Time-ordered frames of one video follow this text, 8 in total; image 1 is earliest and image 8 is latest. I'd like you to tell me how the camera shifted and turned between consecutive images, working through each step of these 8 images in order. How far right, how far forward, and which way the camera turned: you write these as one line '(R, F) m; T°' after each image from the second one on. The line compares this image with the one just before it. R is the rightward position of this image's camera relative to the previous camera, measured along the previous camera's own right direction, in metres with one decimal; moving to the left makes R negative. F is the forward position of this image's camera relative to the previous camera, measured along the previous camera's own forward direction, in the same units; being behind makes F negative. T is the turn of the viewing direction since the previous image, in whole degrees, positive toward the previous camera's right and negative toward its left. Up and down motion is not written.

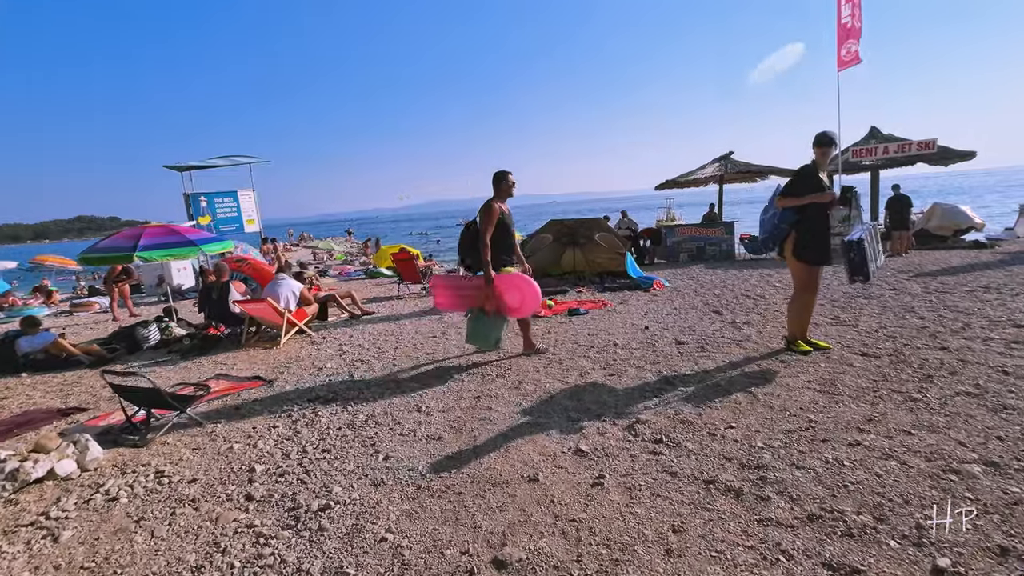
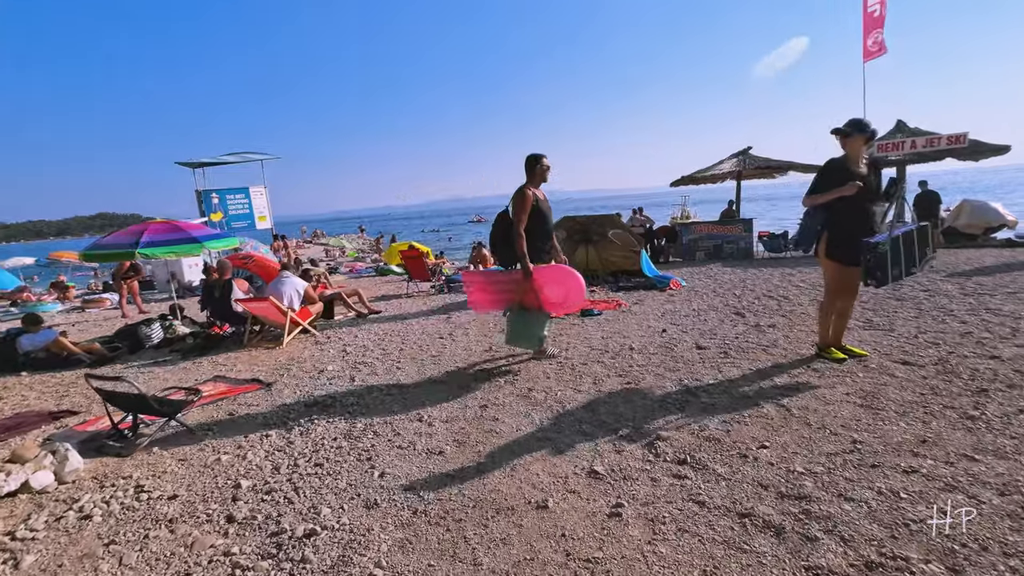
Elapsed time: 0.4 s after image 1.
(0.0, +0.3) m; -1°
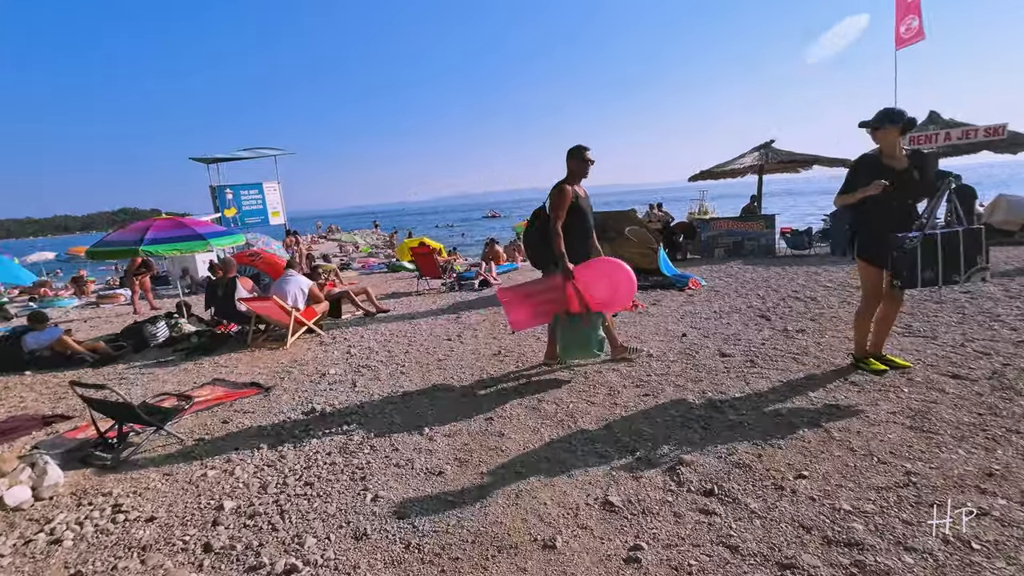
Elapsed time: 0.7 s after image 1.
(0.0, +0.3) m; -2°
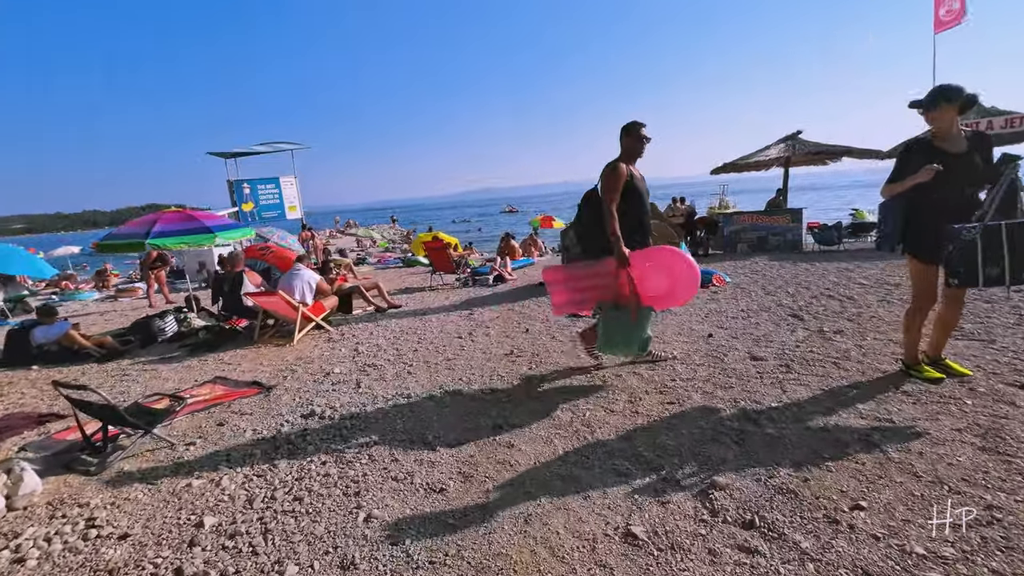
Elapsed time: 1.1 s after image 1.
(0.0, +0.3) m; -2°
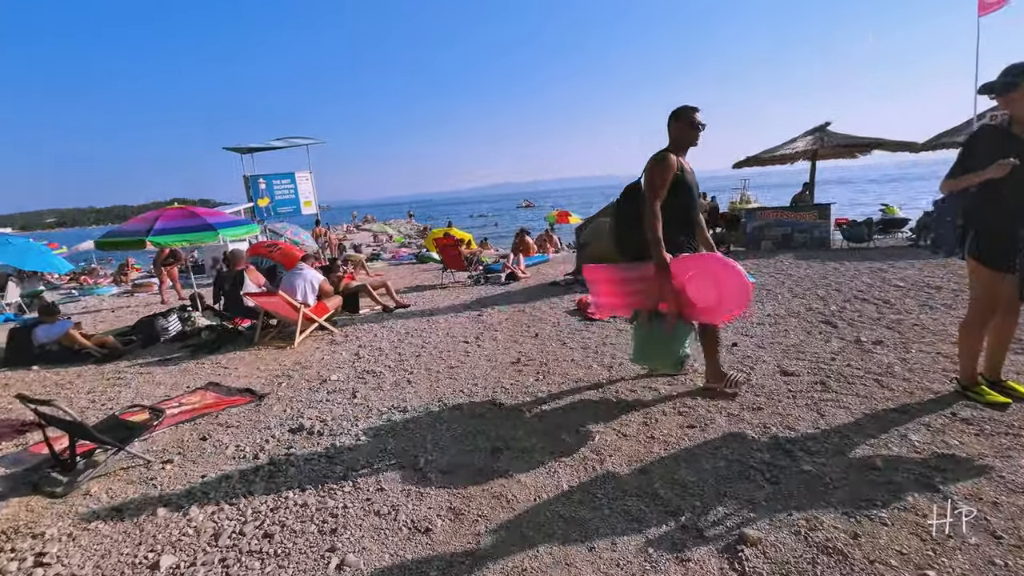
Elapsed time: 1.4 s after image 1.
(+0.1, +0.4) m; -2°
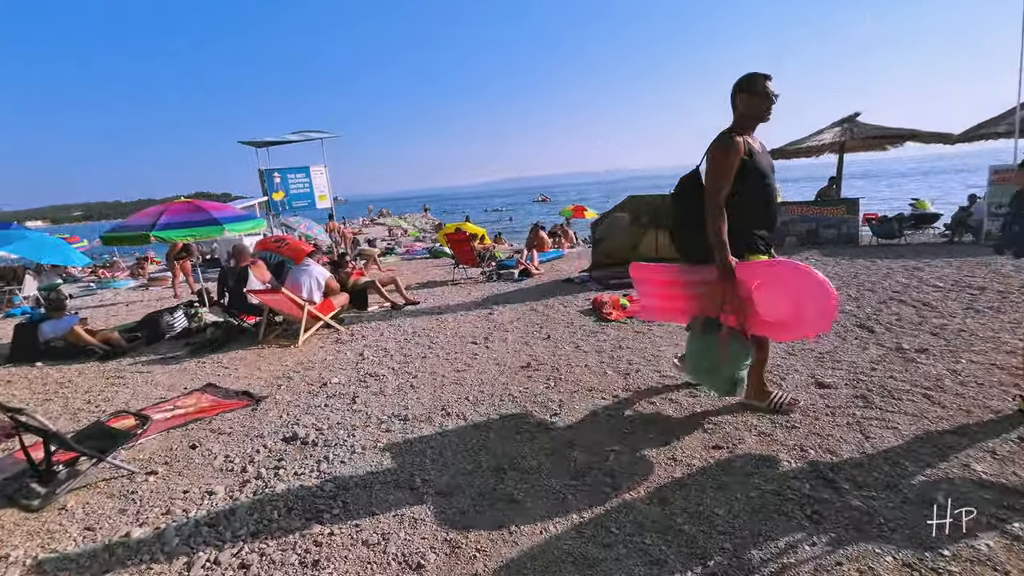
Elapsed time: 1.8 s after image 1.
(+0.1, +0.3) m; -2°
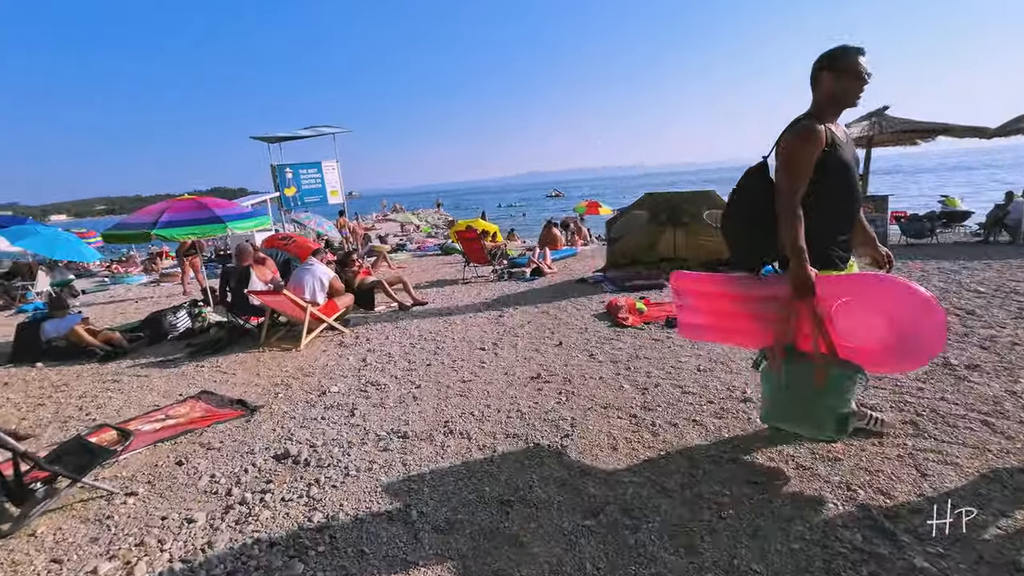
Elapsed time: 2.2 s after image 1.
(0.0, +0.3) m; -1°
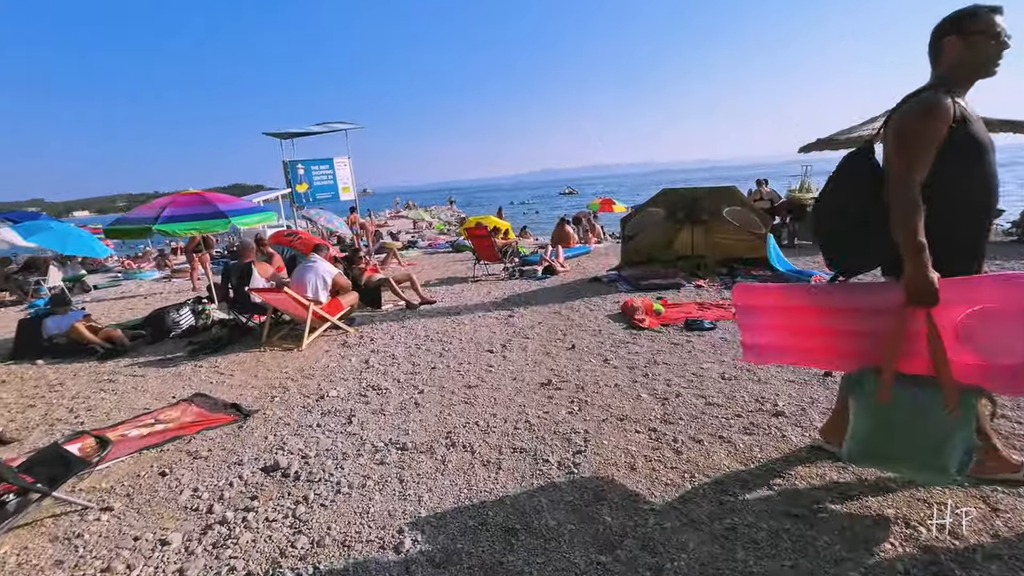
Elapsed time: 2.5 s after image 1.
(0.0, +0.3) m; -1°
